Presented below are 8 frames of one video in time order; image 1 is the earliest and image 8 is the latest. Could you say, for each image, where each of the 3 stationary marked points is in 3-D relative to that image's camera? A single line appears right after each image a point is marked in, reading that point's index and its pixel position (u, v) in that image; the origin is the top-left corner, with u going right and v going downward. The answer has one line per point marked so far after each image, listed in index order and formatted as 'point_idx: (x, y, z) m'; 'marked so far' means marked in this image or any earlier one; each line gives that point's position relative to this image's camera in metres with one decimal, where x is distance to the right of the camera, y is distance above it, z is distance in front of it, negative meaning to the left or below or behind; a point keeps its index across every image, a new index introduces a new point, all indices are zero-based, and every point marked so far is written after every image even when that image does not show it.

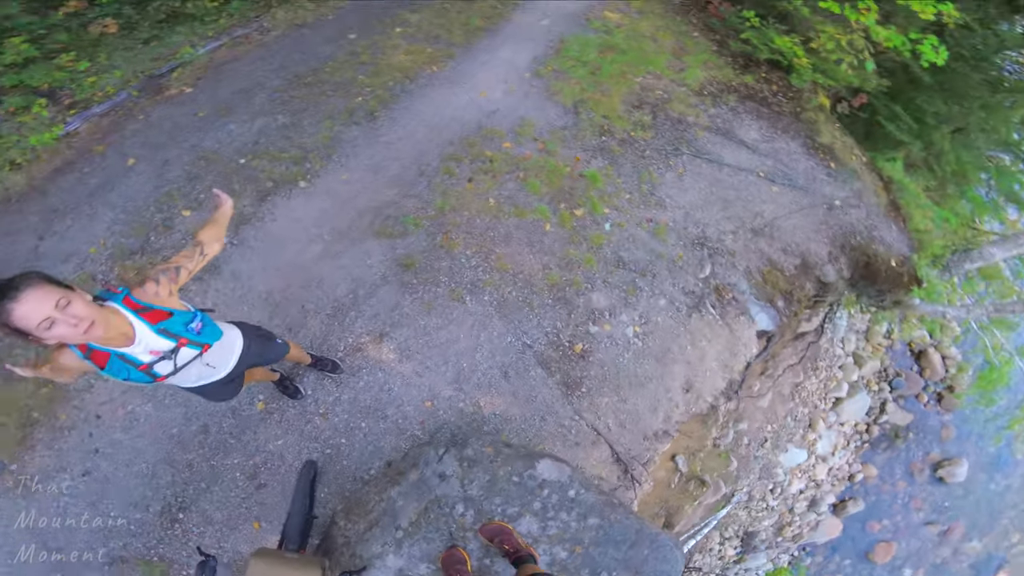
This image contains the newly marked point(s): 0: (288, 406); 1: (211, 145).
0: (-1.8, -1.0, +4.8) m
1: (-2.9, +1.4, +6.0) m
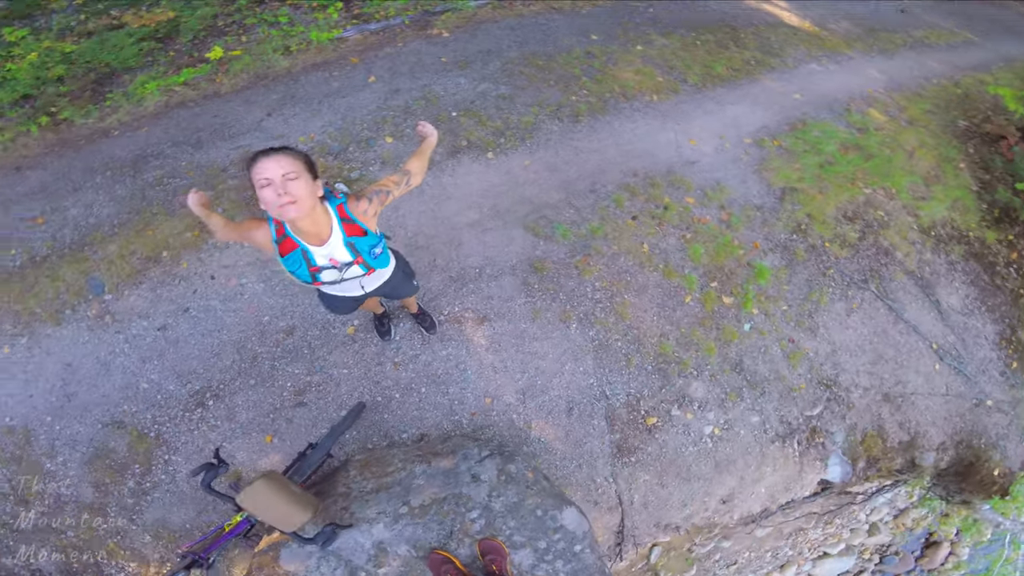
0: (-1.2, -0.5, +4.8) m
1: (-0.8, +2.1, +6.2) m
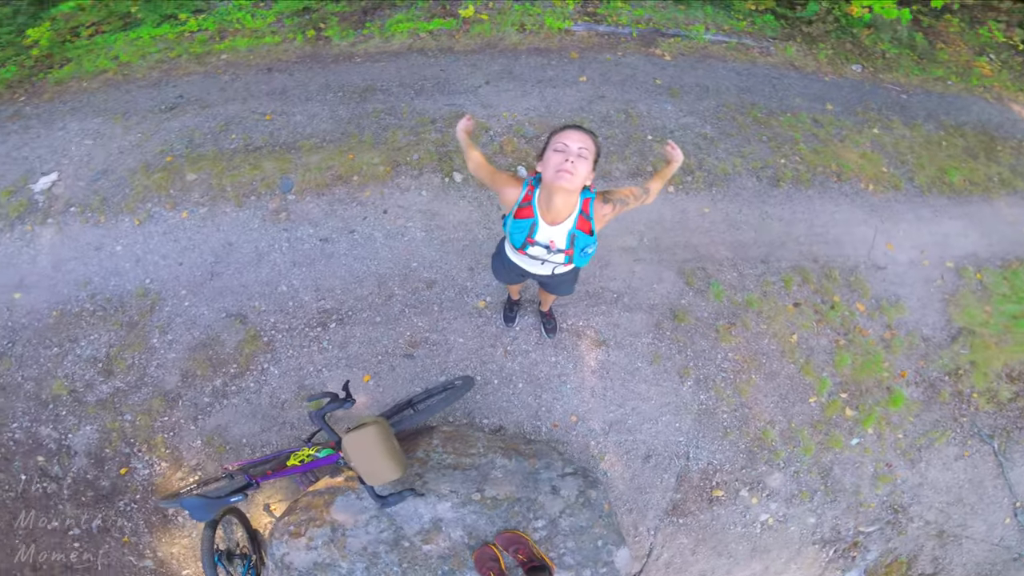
0: (-0.2, -0.3, +4.9) m
1: (+1.4, +1.9, +6.0) m
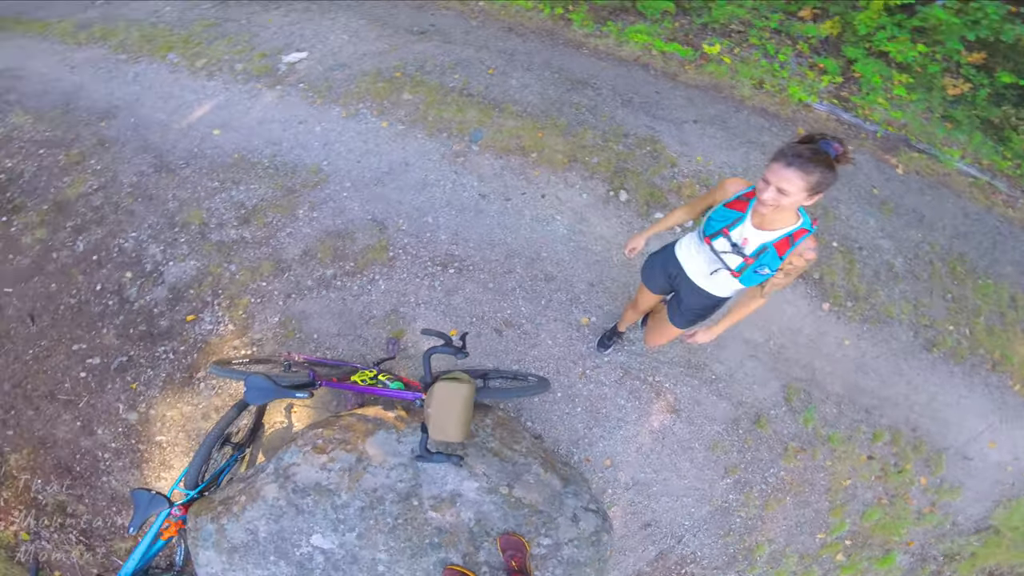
0: (+0.6, -0.4, +4.9) m
1: (+3.1, +0.8, +5.7) m
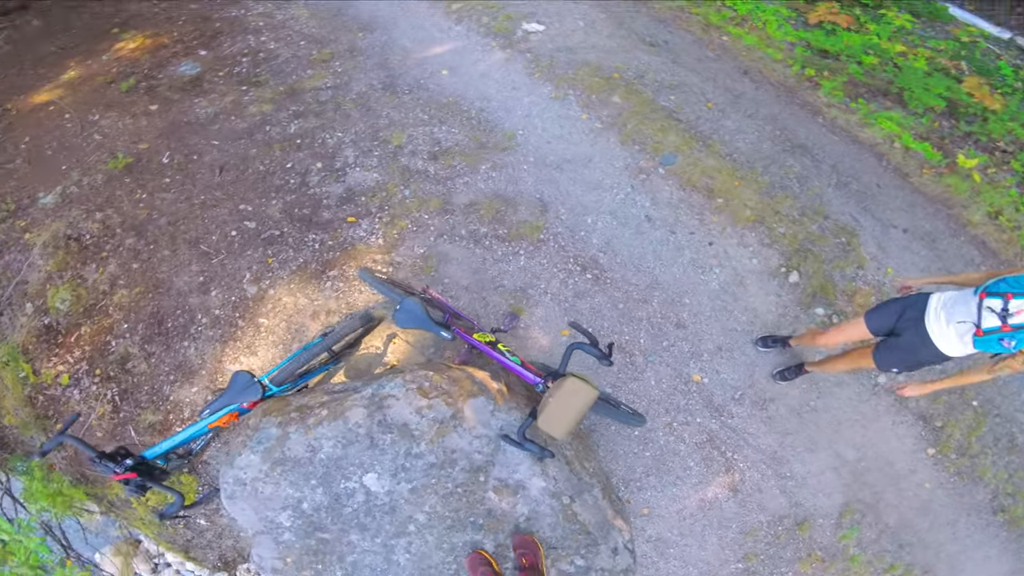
0: (+1.5, -0.8, +4.9) m
1: (+4.2, -0.6, +5.9) m
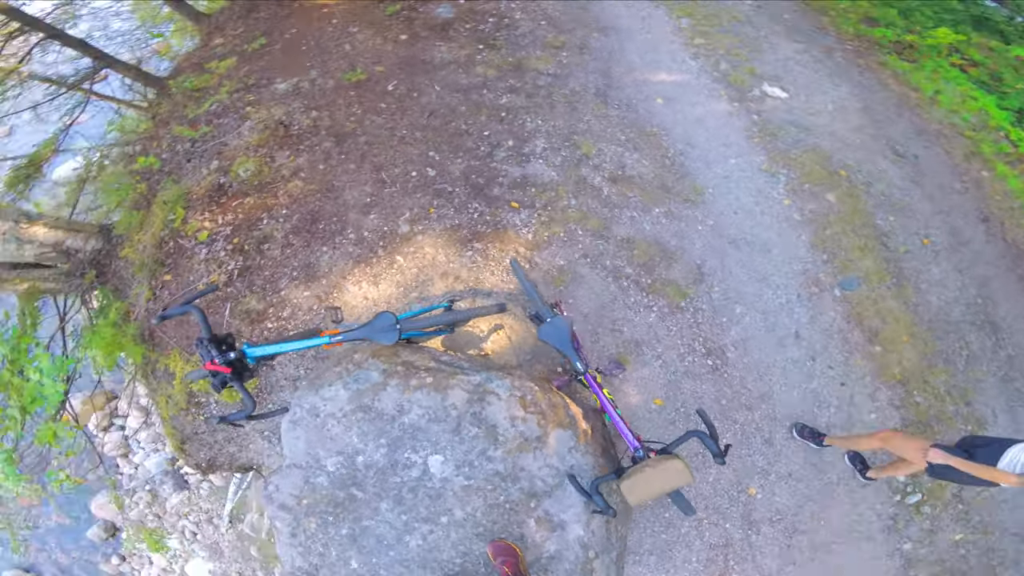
0: (+2.0, -1.8, +5.0) m
1: (+4.4, -2.8, +6.4) m
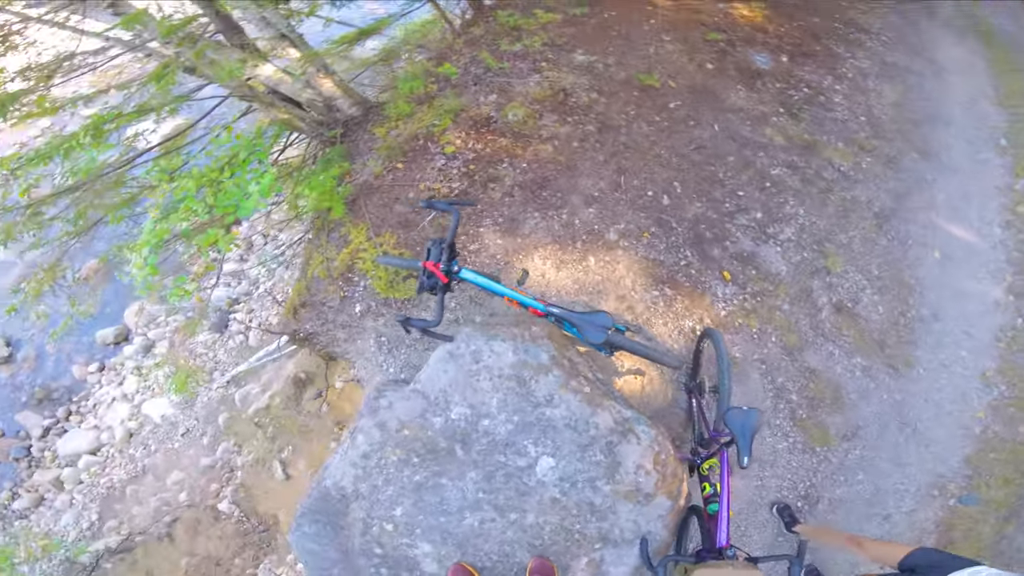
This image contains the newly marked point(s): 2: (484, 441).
0: (+2.2, -3.1, +5.0) m
1: (+3.8, -5.1, +6.3) m
2: (-0.2, -1.1, +4.3) m
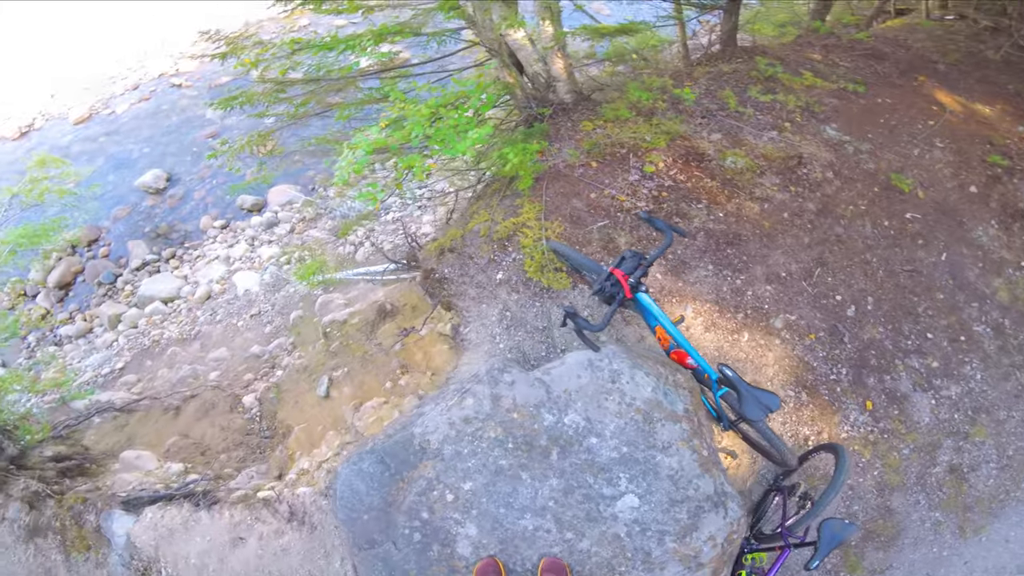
0: (+2.1, -4.0, +4.7) m
1: (+2.8, -6.5, +5.9) m
2: (+0.5, -1.2, +4.3) m
